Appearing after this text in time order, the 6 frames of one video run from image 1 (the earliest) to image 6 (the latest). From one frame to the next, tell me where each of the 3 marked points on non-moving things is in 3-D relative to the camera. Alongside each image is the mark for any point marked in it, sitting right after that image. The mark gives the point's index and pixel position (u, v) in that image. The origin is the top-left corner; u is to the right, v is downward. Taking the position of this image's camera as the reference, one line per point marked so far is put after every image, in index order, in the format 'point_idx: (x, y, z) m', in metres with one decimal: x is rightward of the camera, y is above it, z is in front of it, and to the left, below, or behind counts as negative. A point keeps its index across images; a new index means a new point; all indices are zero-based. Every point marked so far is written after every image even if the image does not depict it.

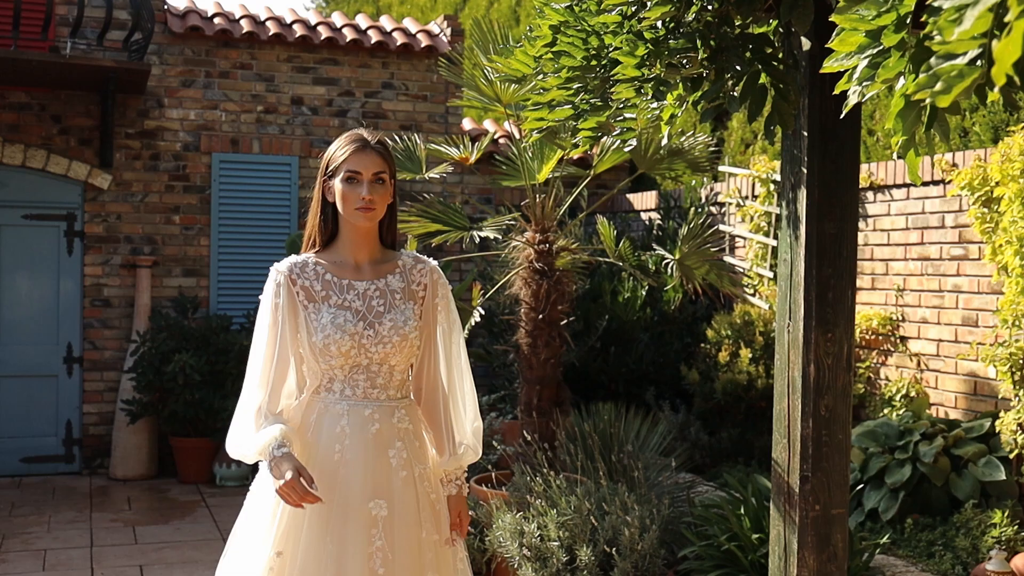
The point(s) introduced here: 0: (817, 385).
0: (+0.7, -0.2, +2.8) m
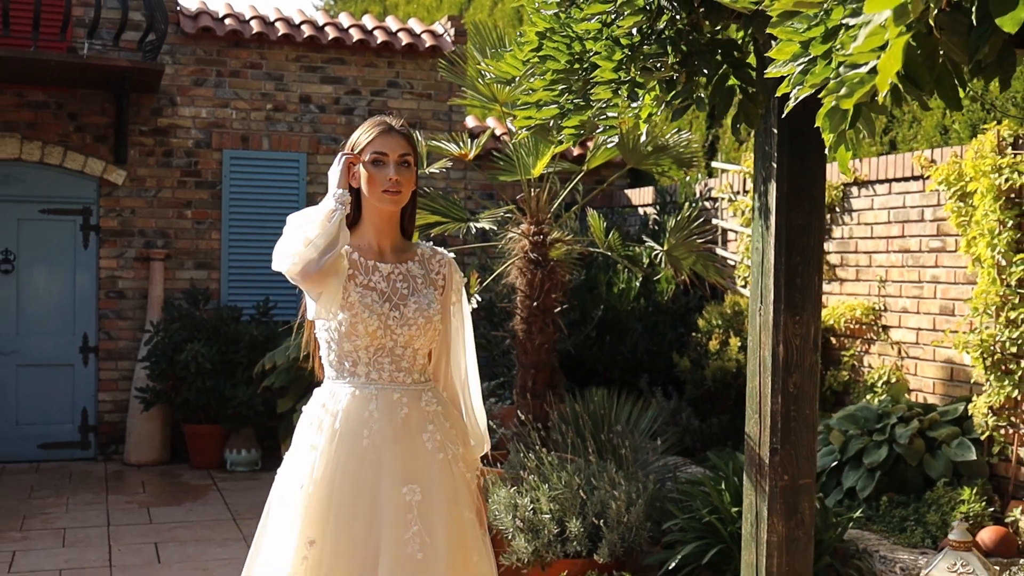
0: (+0.7, -0.2, +3.0) m
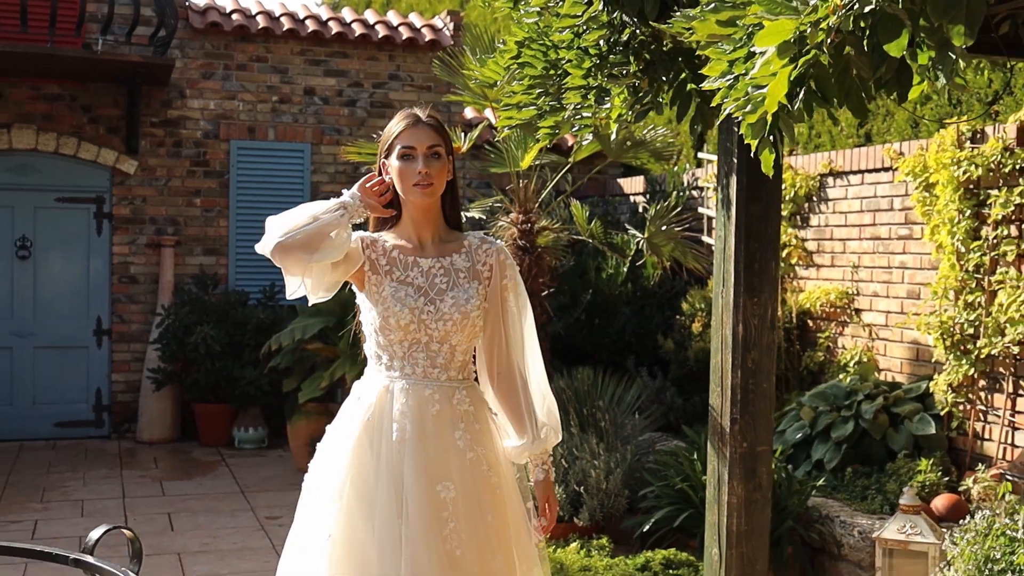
0: (+0.6, -0.1, +3.3) m
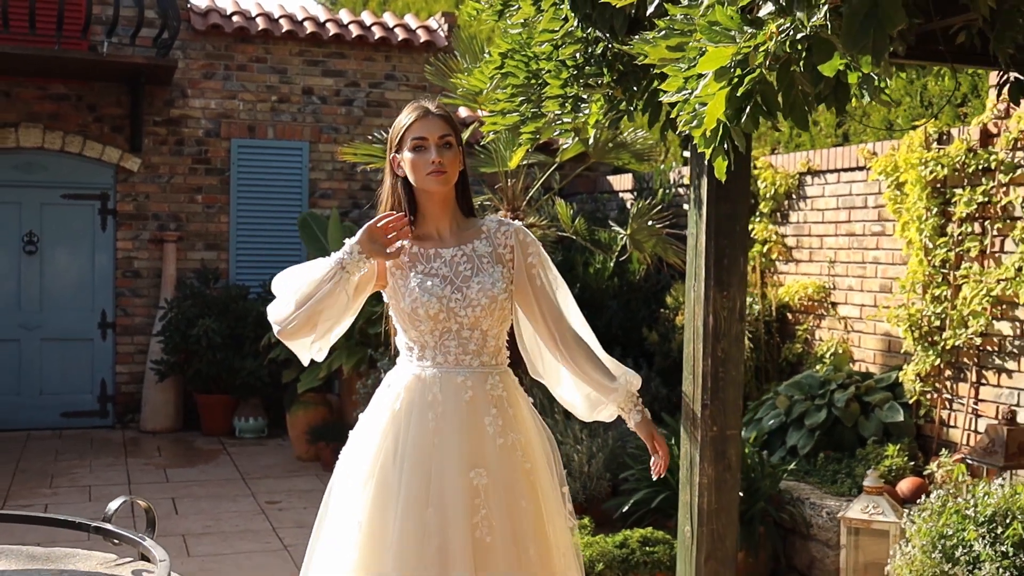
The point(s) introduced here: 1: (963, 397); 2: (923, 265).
0: (+0.6, -0.1, +3.6) m
1: (+1.7, -0.4, +4.8) m
2: (+1.7, +0.1, +4.9) m
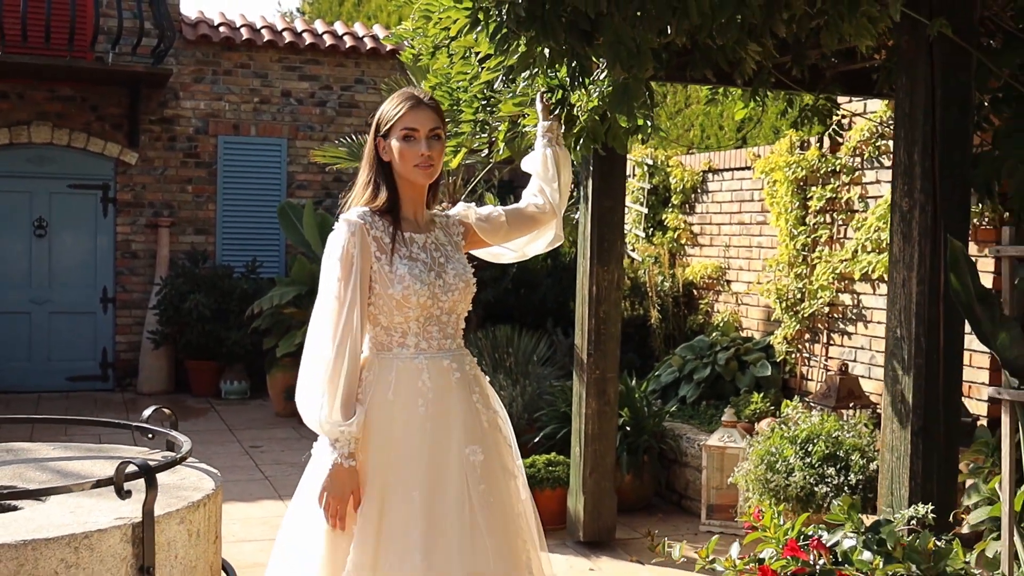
0: (+0.3, 0.0, +4.7) m
1: (+1.5, -0.3, +5.9) m
2: (+1.4, +0.2, +6.1) m
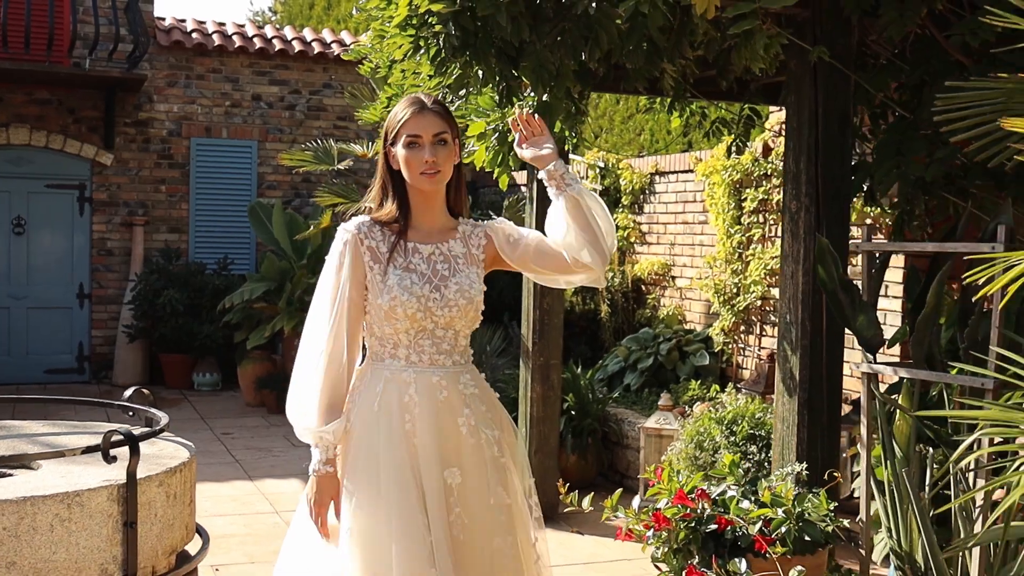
0: (+0.1, 0.0, +5.1) m
1: (+1.2, -0.3, +6.3) m
2: (+1.1, +0.2, +6.5) m
